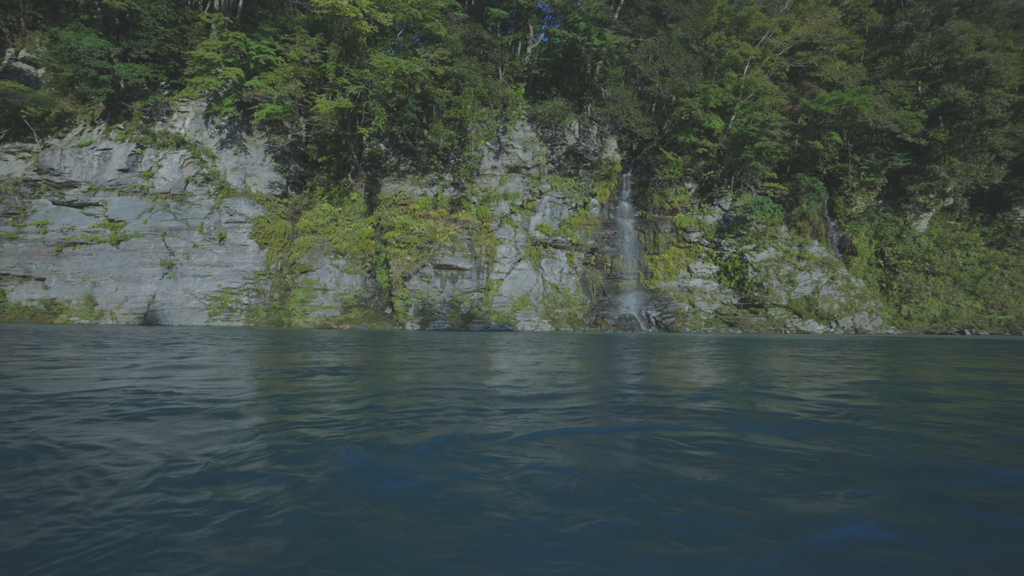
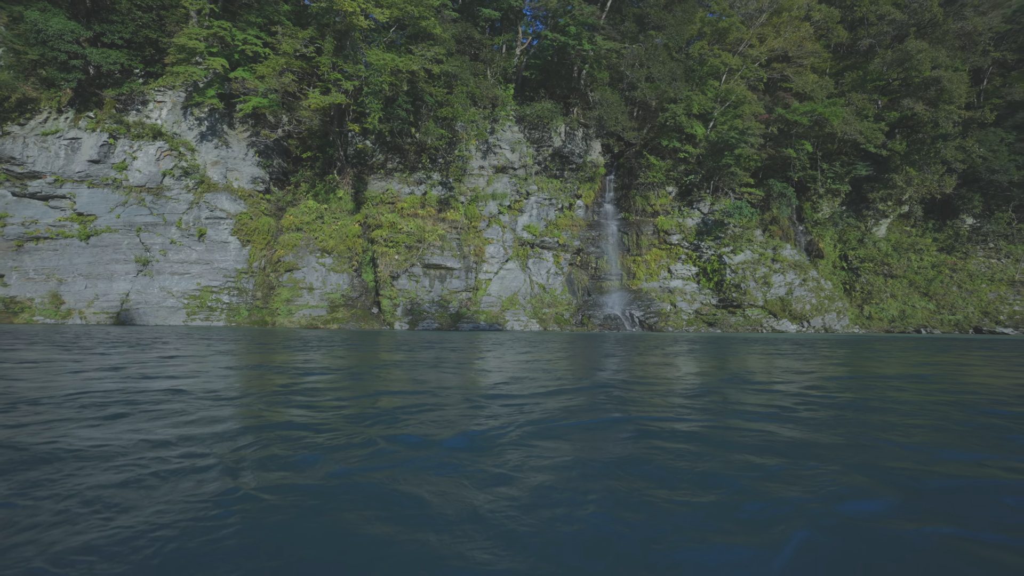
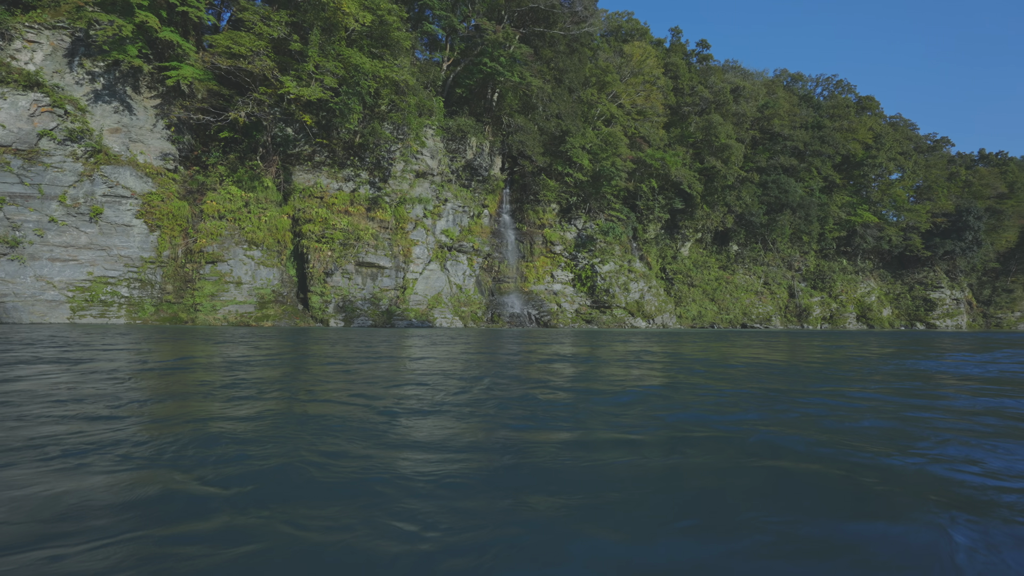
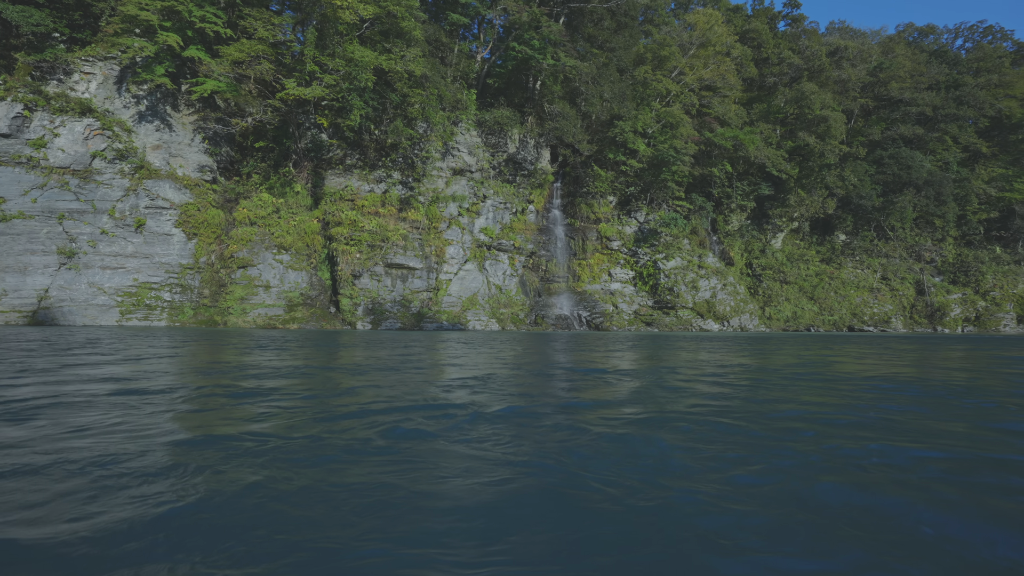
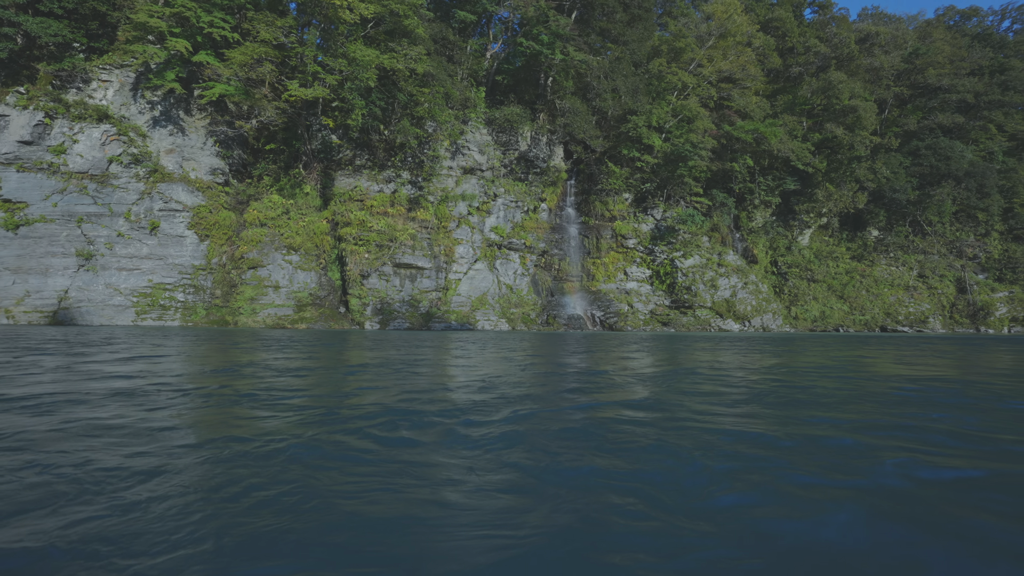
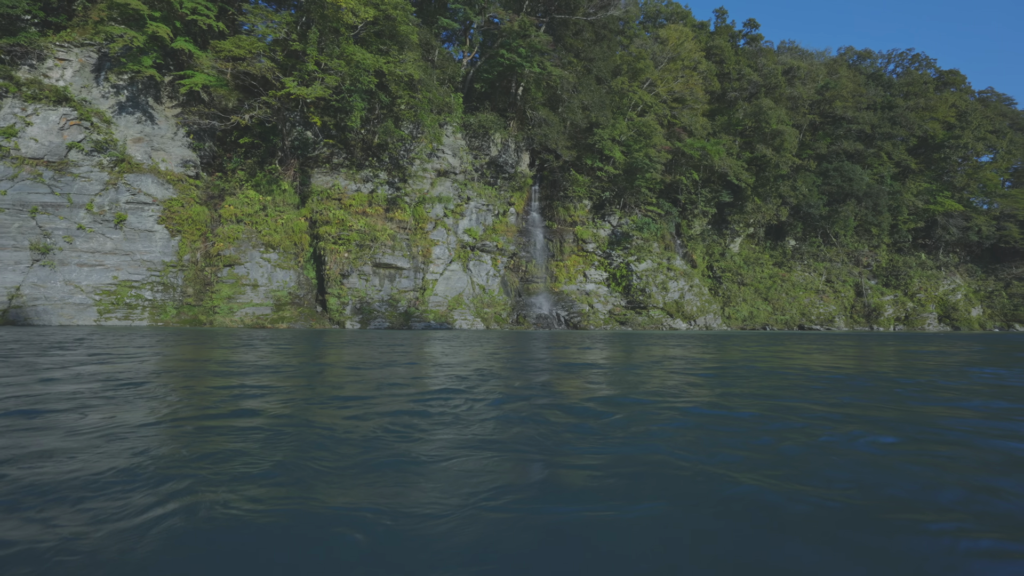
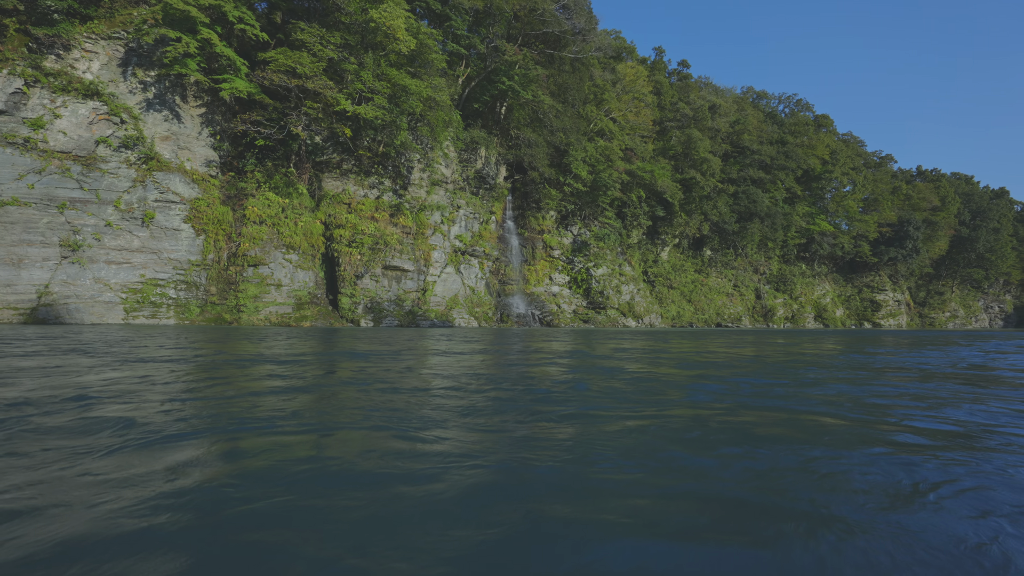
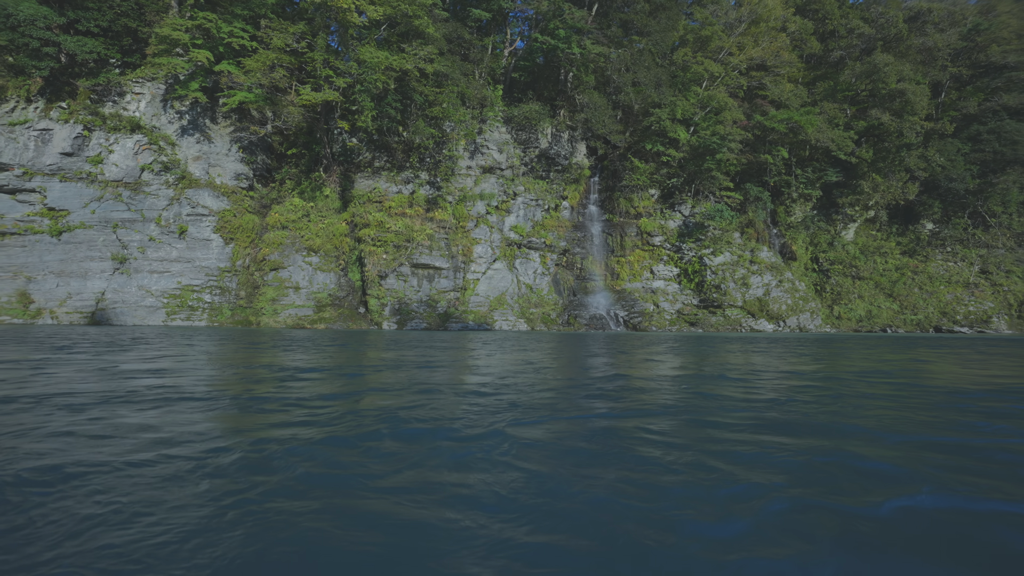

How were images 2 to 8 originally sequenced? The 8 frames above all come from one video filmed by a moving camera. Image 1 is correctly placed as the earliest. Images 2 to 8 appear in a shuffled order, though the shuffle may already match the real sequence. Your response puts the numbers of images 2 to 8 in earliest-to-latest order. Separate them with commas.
2, 8, 5, 4, 6, 3, 7
